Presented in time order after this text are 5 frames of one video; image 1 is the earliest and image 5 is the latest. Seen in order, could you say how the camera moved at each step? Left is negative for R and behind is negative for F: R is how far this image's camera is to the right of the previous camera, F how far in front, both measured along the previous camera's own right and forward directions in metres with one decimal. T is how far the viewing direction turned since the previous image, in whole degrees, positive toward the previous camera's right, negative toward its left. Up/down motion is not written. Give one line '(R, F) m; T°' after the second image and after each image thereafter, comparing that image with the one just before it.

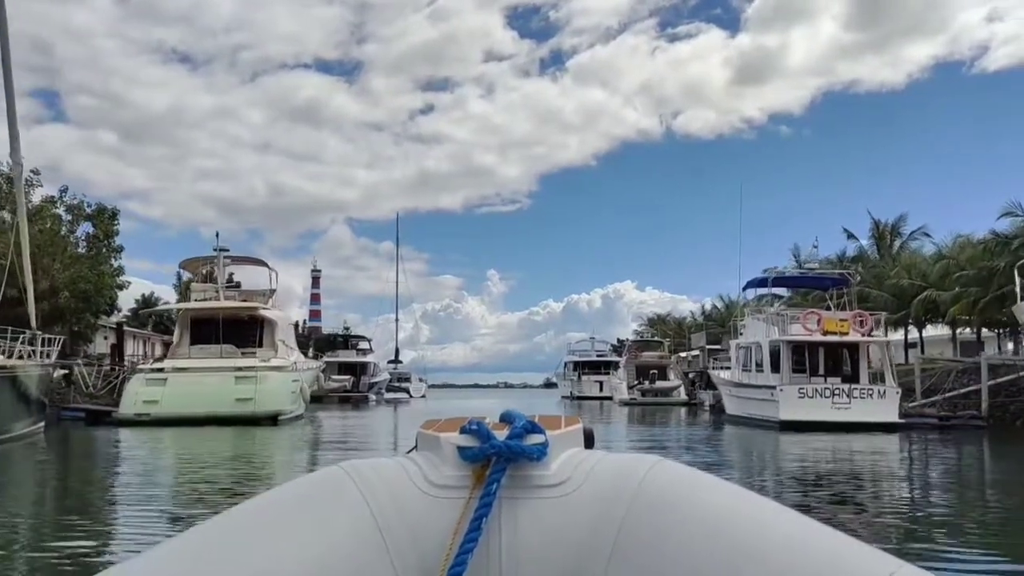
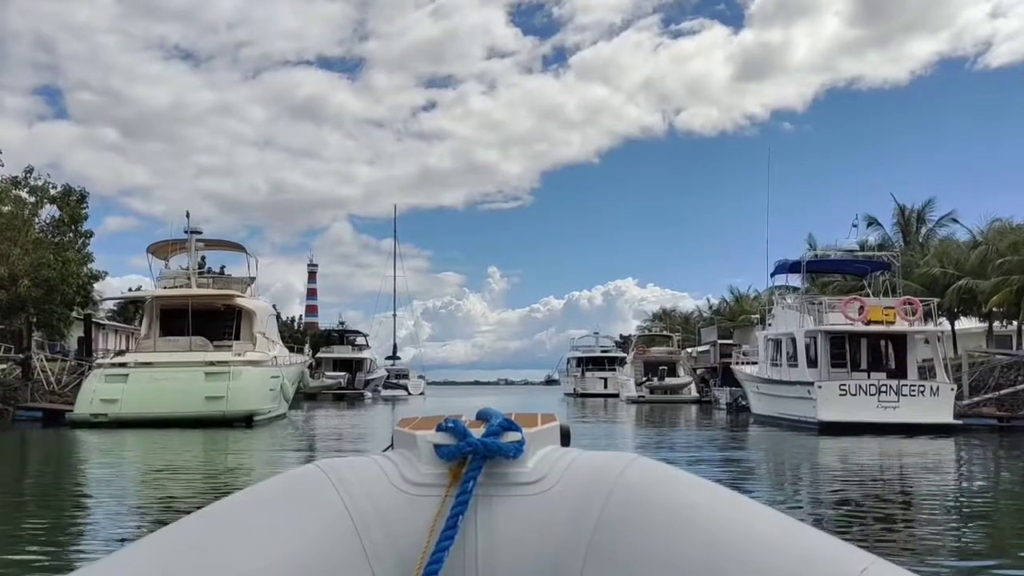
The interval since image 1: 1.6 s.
(0.0, +1.2) m; 0°
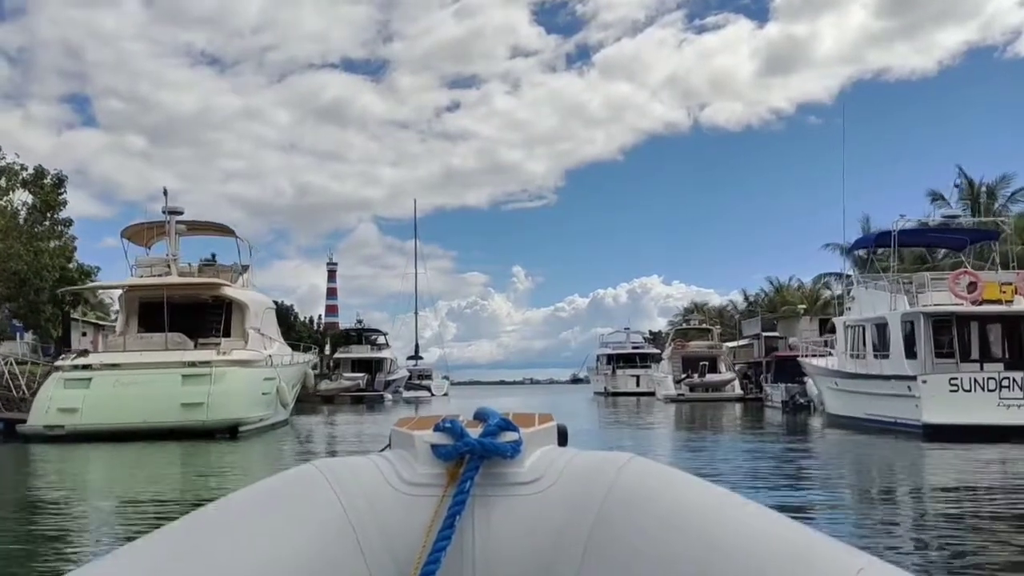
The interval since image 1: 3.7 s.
(0.0, +1.7) m; -2°
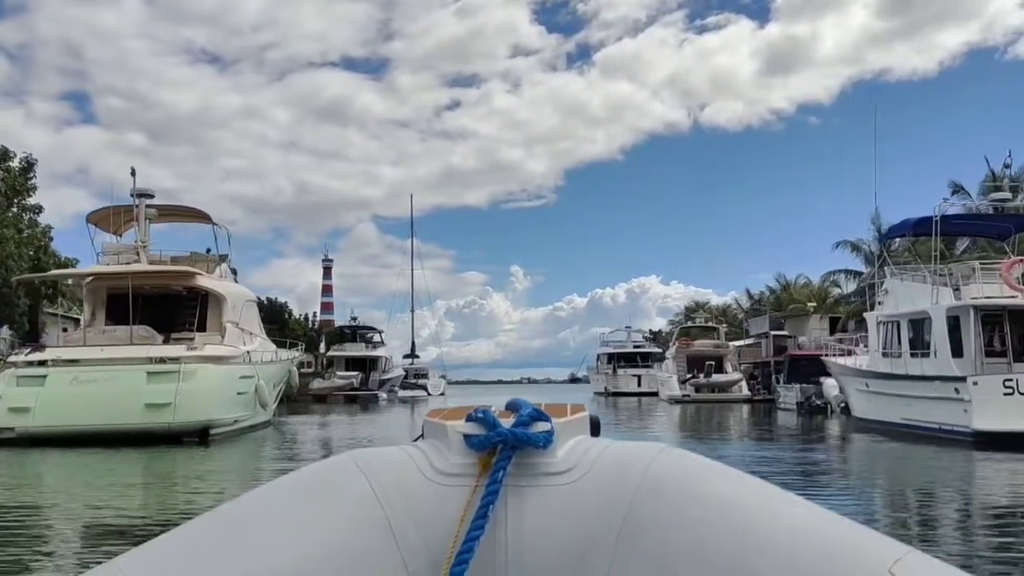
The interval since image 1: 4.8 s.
(0.0, +0.8) m; 0°
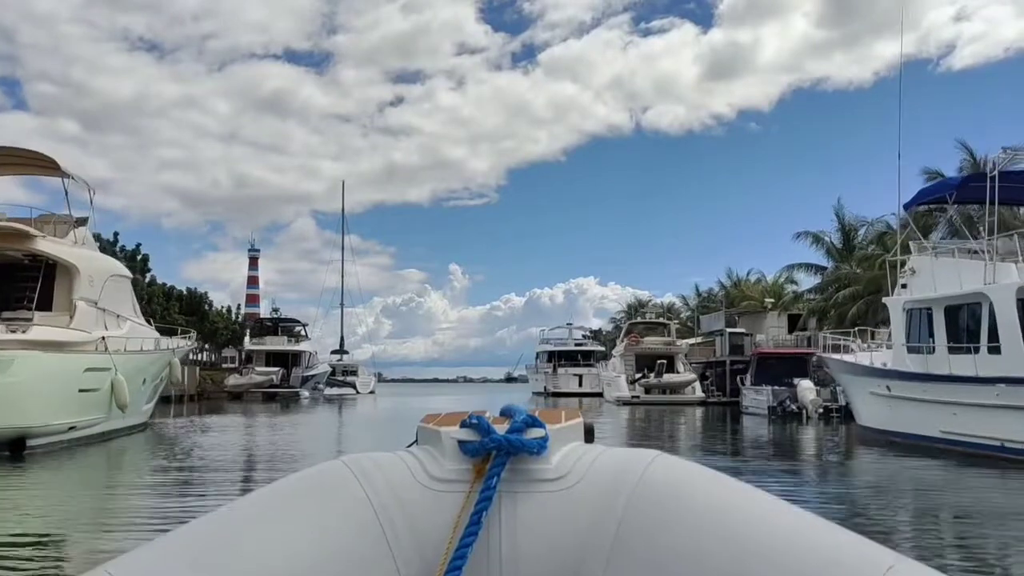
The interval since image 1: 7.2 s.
(+0.1, +1.9) m; +4°
